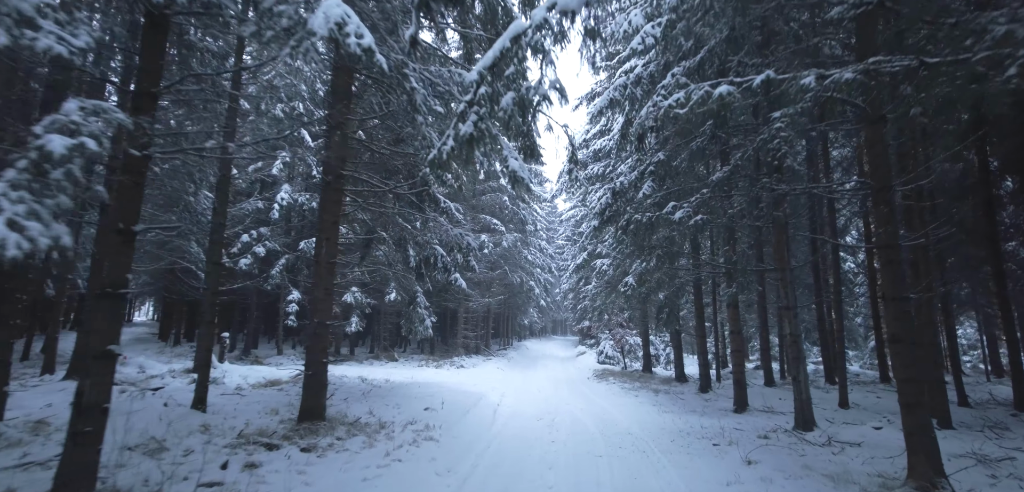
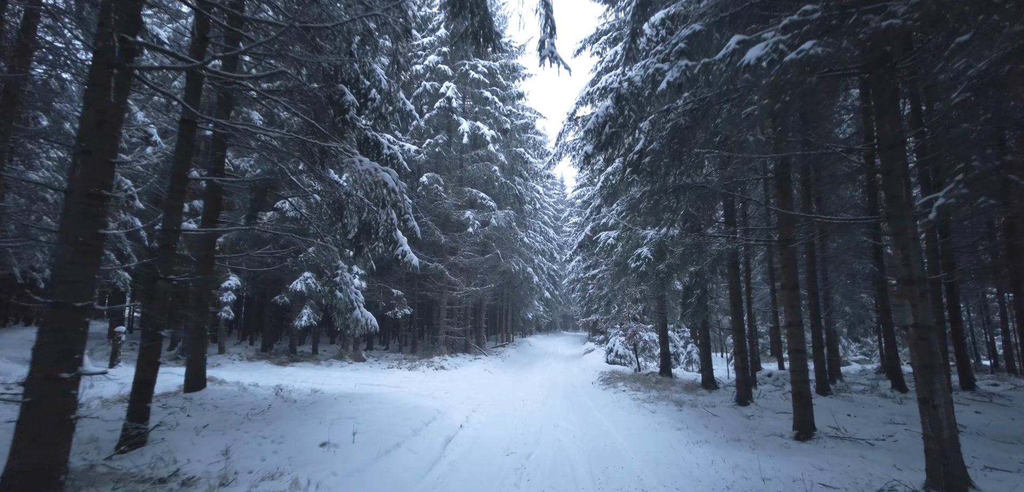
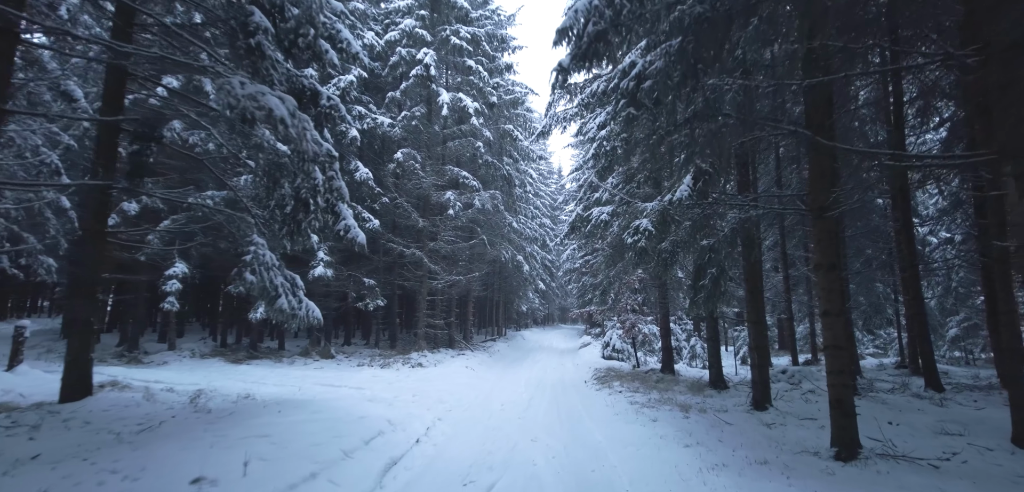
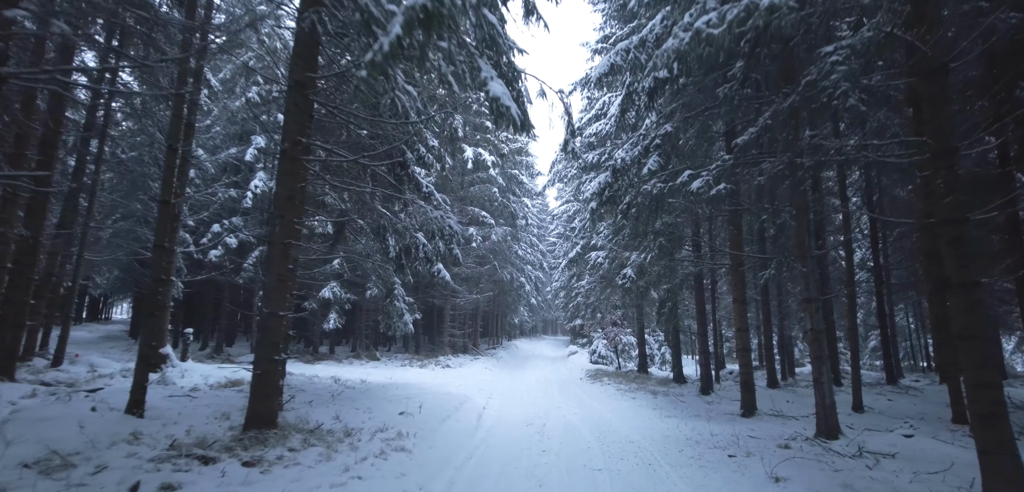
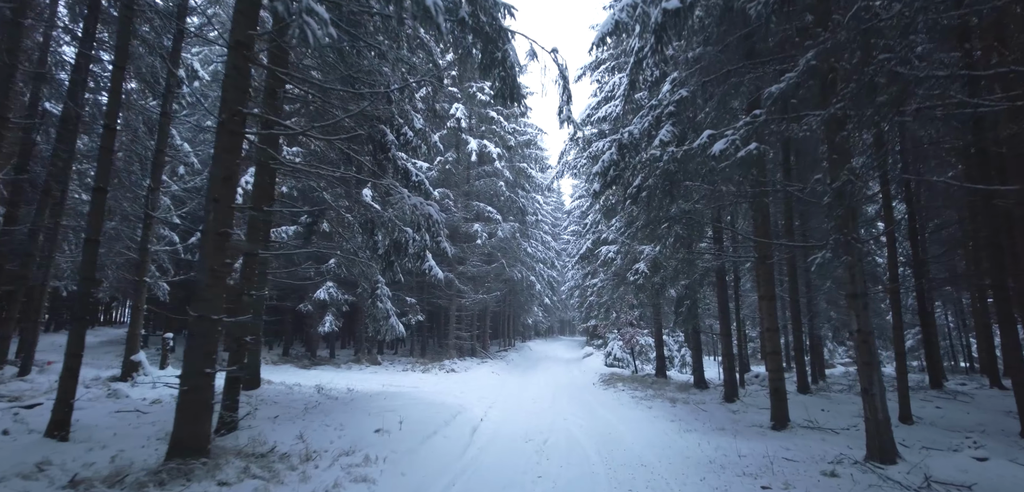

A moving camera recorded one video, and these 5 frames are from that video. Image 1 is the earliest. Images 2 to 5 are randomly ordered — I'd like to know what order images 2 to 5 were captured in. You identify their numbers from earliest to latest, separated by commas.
4, 5, 2, 3
